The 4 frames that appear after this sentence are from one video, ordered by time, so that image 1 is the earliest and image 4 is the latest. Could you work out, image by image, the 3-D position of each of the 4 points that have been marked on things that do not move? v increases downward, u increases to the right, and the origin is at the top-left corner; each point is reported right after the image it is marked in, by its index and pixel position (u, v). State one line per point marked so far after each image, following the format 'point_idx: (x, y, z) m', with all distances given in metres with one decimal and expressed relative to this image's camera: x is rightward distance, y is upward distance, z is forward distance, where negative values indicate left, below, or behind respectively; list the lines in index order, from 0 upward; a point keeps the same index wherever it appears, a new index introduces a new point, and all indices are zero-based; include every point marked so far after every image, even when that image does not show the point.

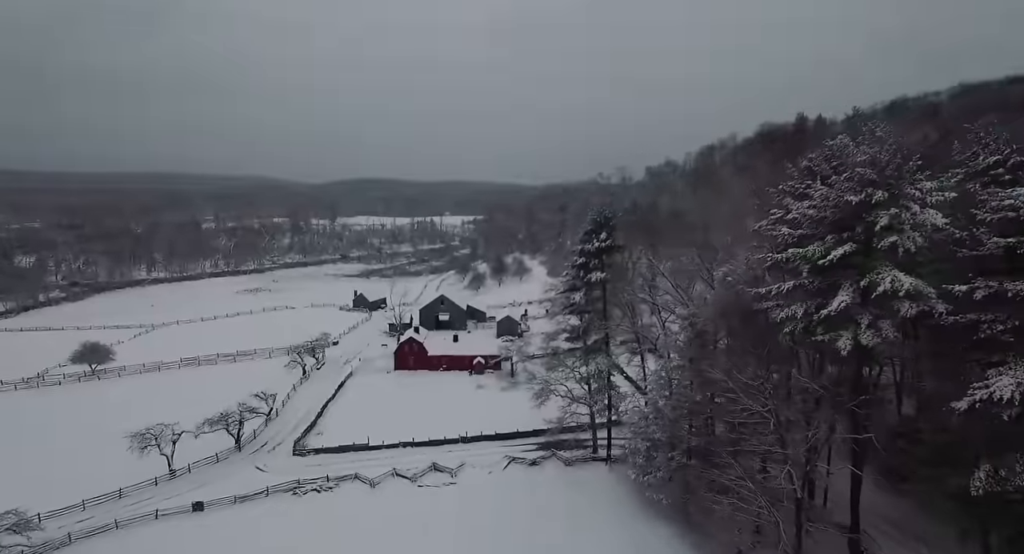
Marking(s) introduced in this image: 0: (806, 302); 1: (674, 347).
0: (+6.6, -0.5, +12.5) m
1: (+5.2, -2.2, +17.9) m
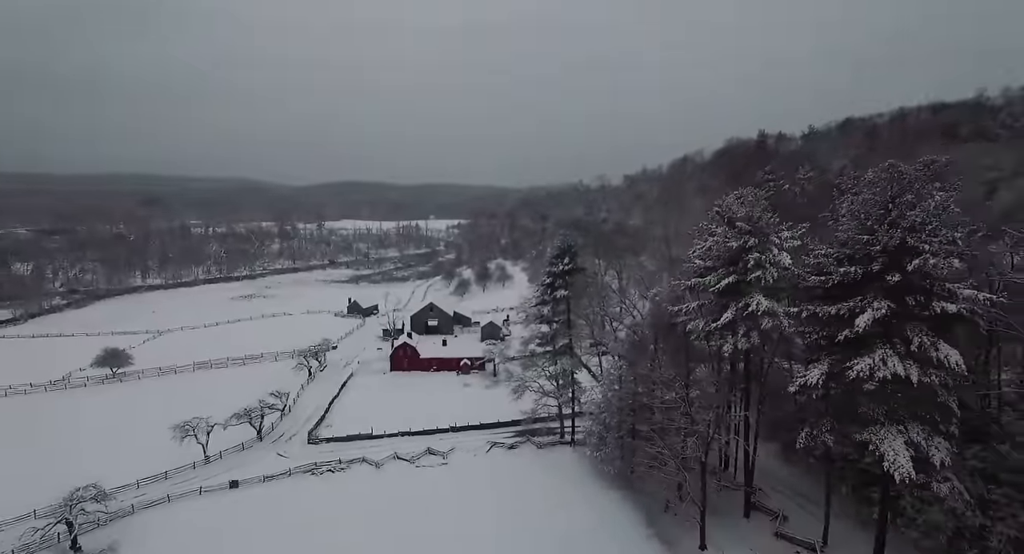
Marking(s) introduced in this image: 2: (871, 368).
0: (+5.9, -1.2, +17.1) m
1: (+4.4, -2.9, +22.4) m
2: (+8.1, -2.0, +12.4) m
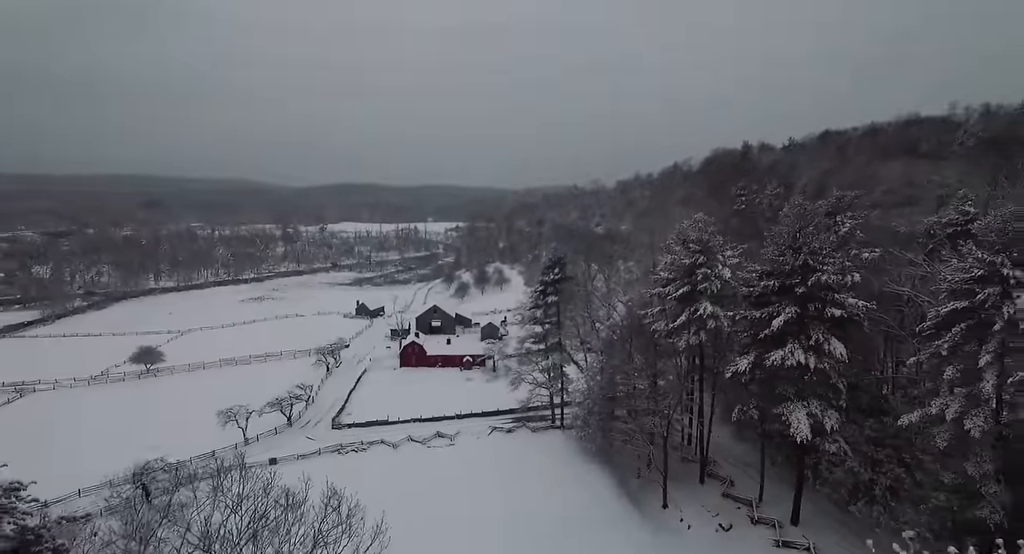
0: (+5.9, -1.6, +21.2) m
1: (+4.3, -3.3, +26.5) m
2: (+8.1, -2.4, +16.5) m
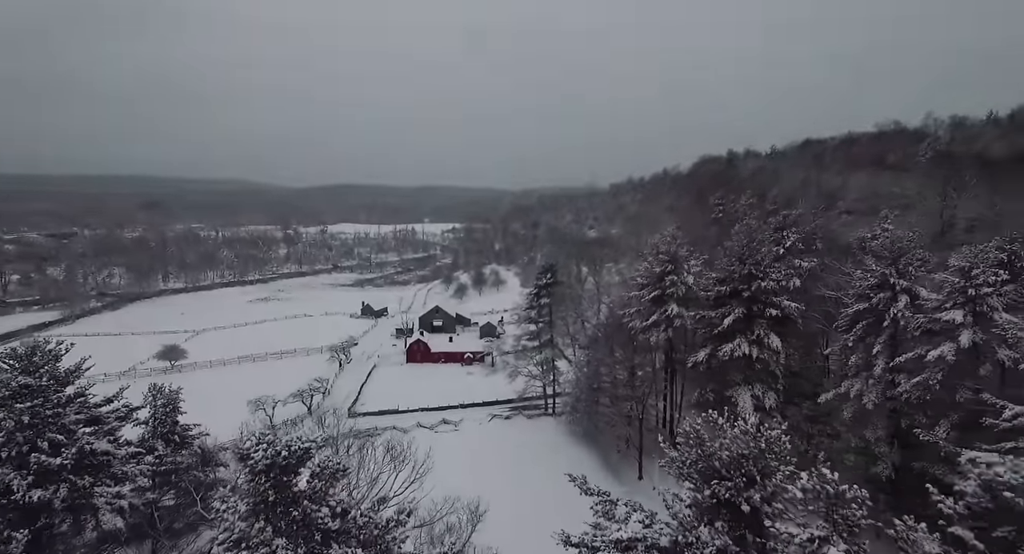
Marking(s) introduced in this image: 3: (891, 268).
0: (+5.8, -1.8, +24.9) m
1: (+4.2, -3.5, +30.2) m
2: (+8.0, -2.6, +20.3) m
3: (+11.4, +0.3, +16.8) m
